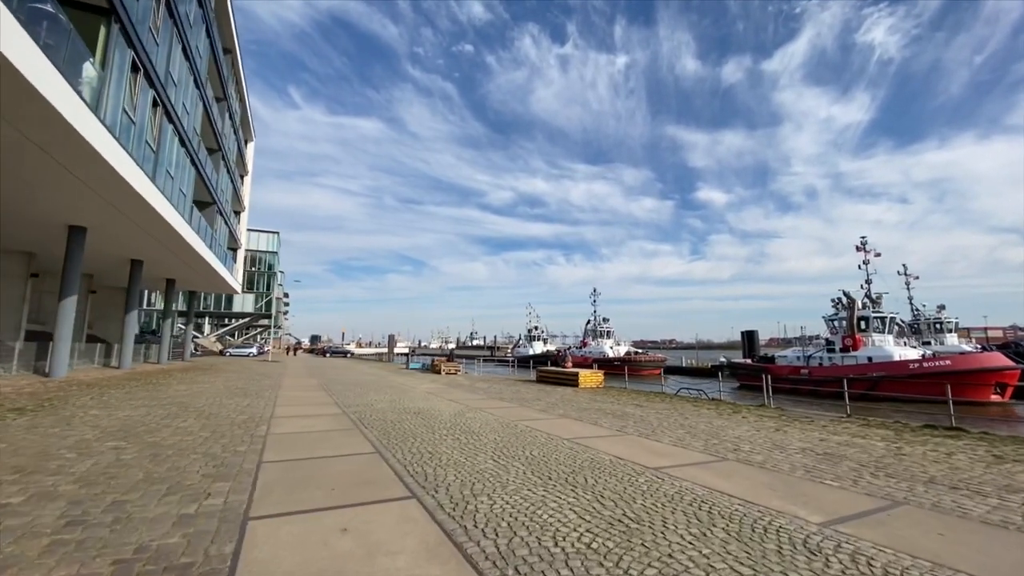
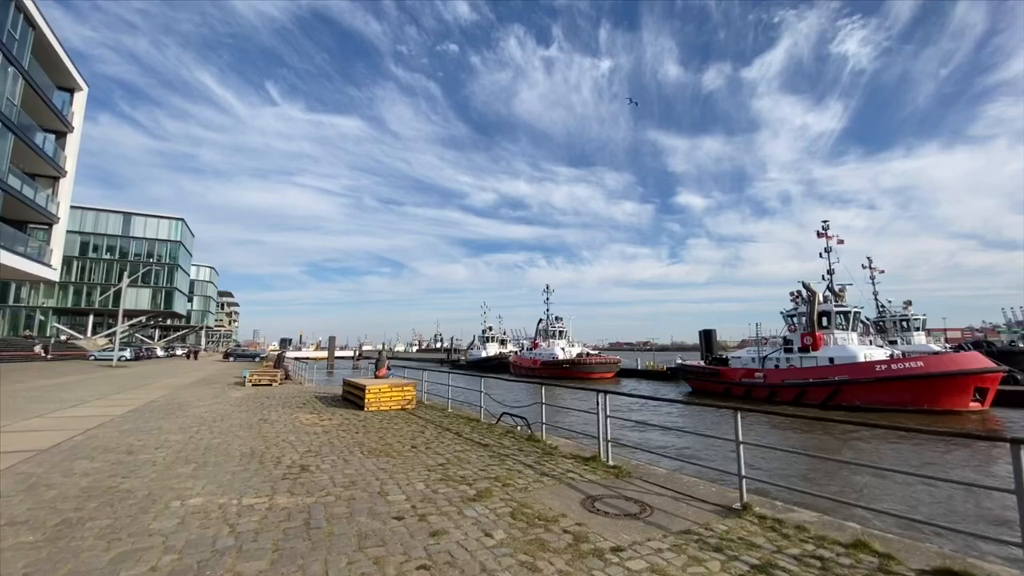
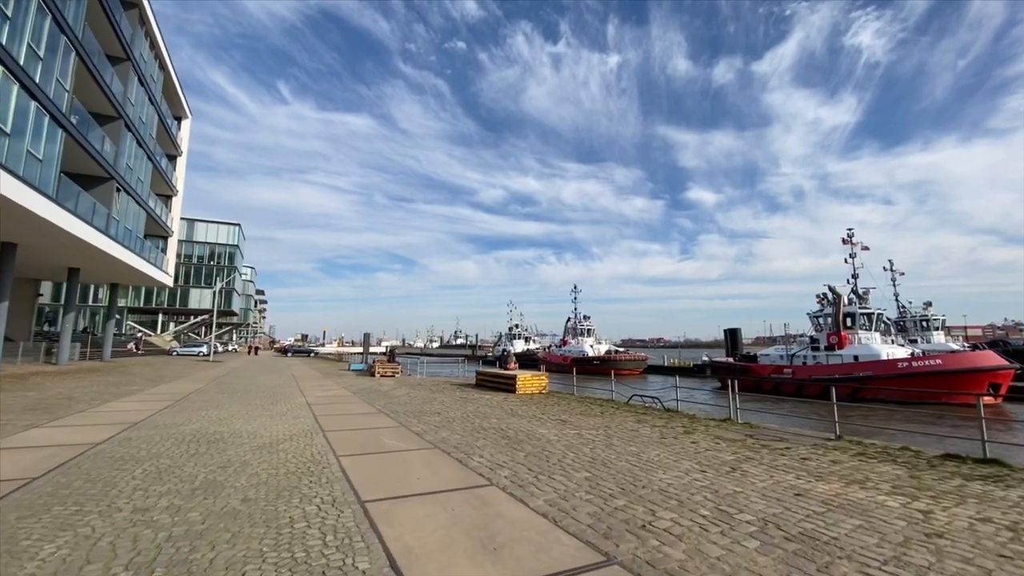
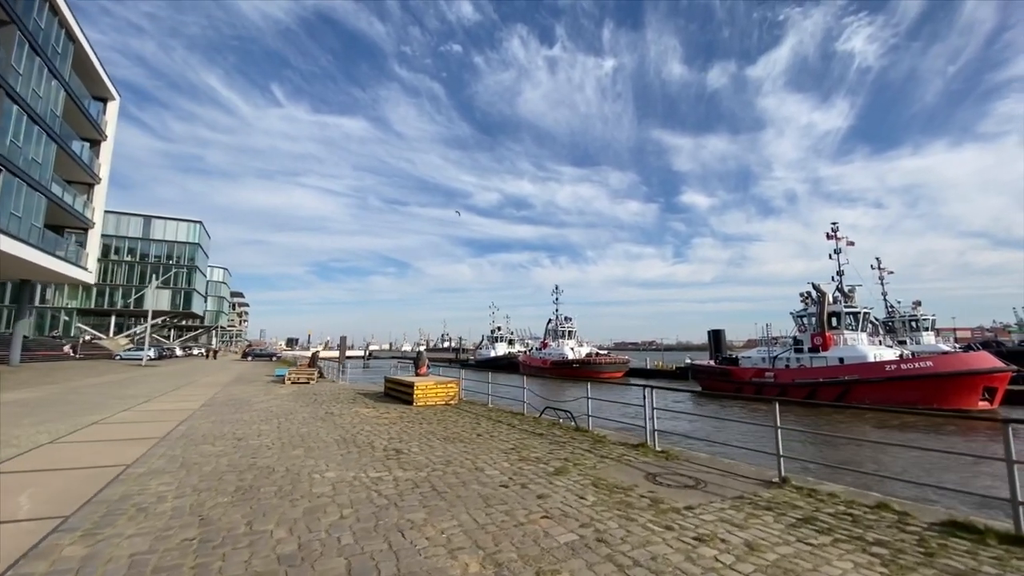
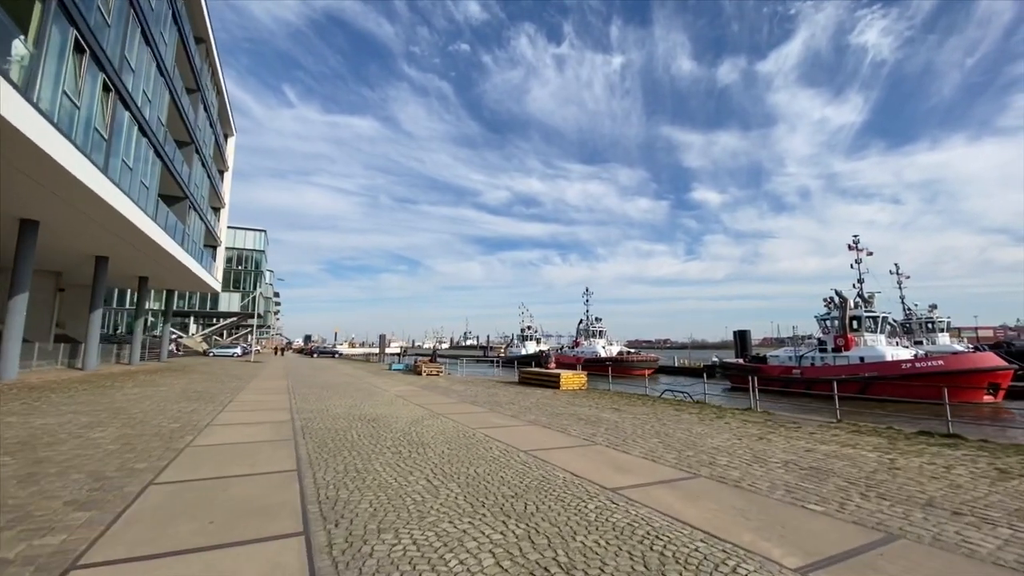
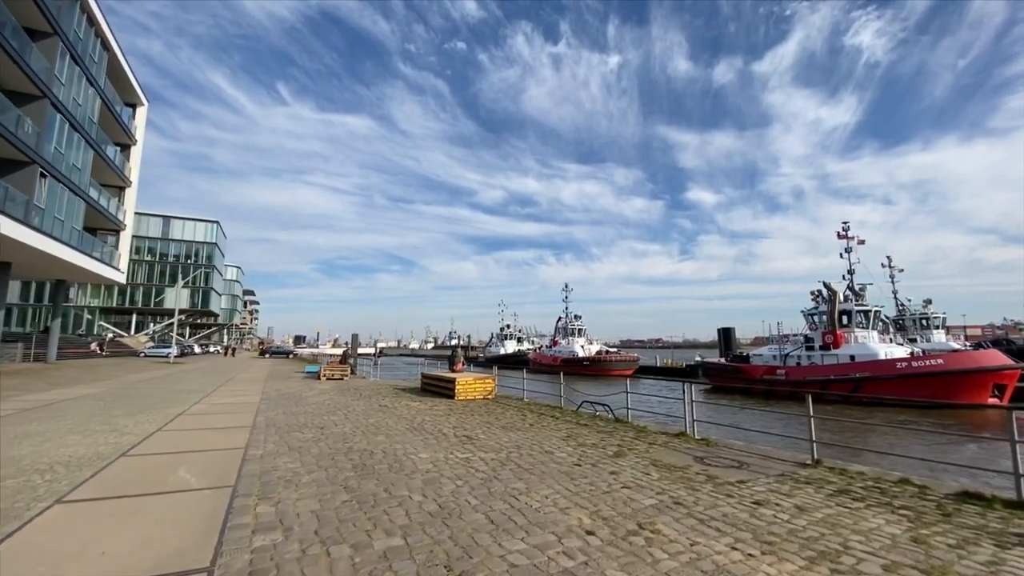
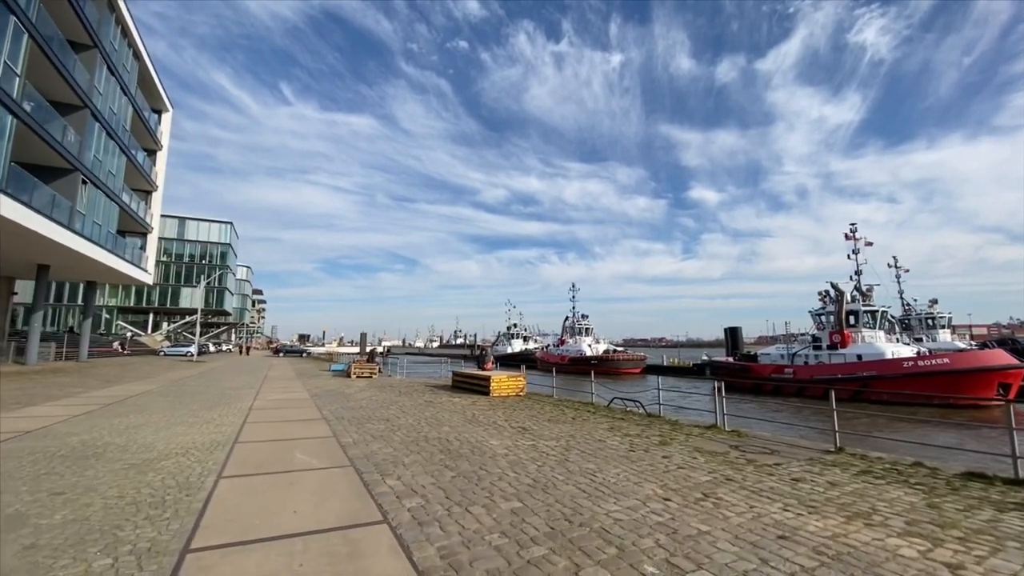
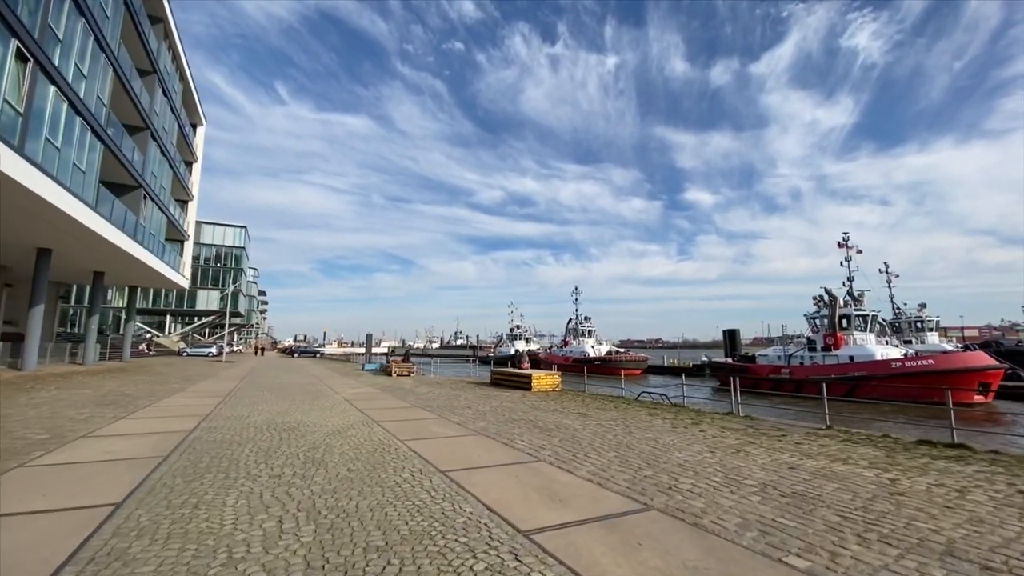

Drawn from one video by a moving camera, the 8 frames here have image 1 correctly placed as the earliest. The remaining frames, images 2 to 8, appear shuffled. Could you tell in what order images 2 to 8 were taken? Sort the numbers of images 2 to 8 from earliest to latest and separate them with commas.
5, 8, 3, 7, 6, 4, 2
